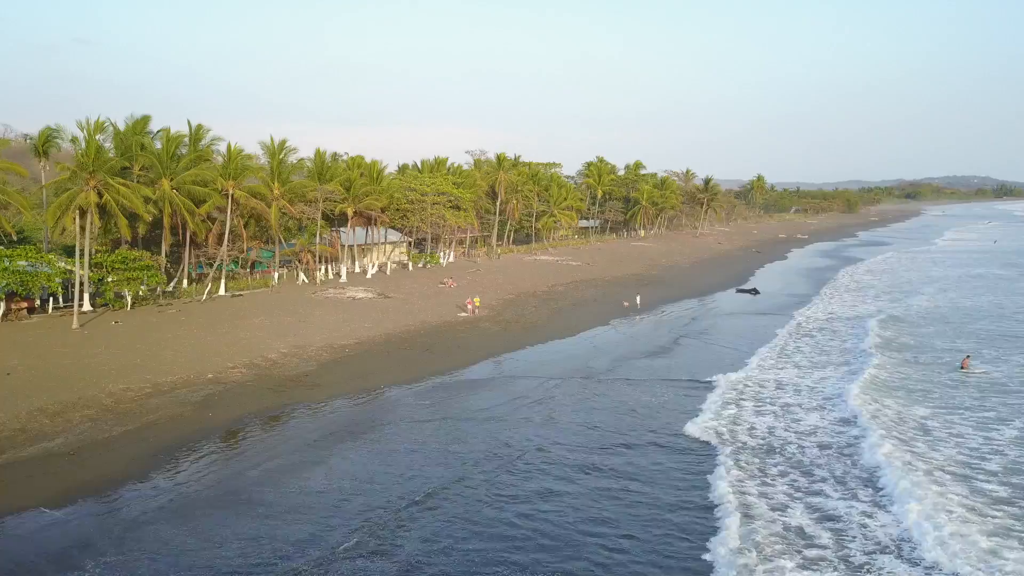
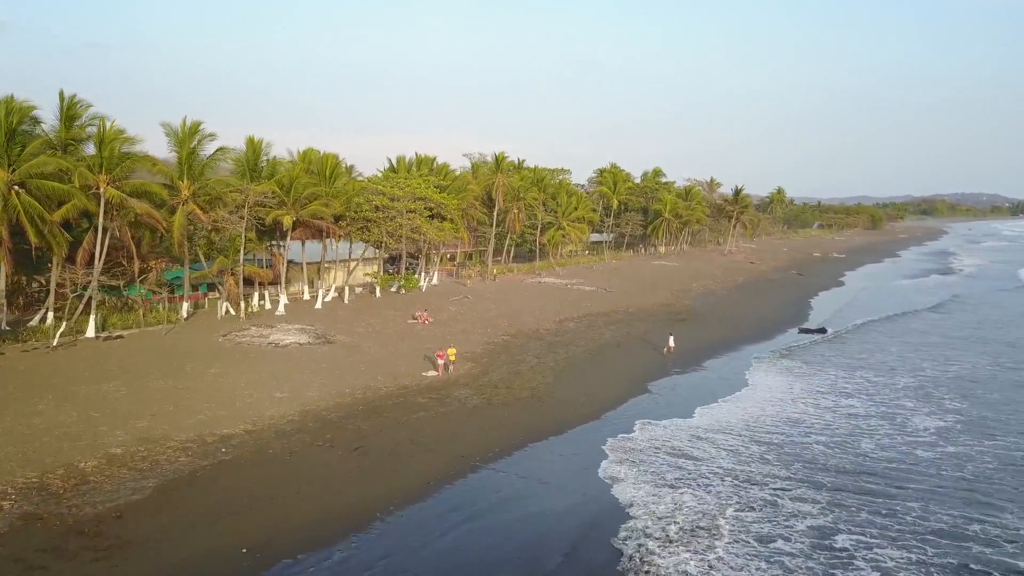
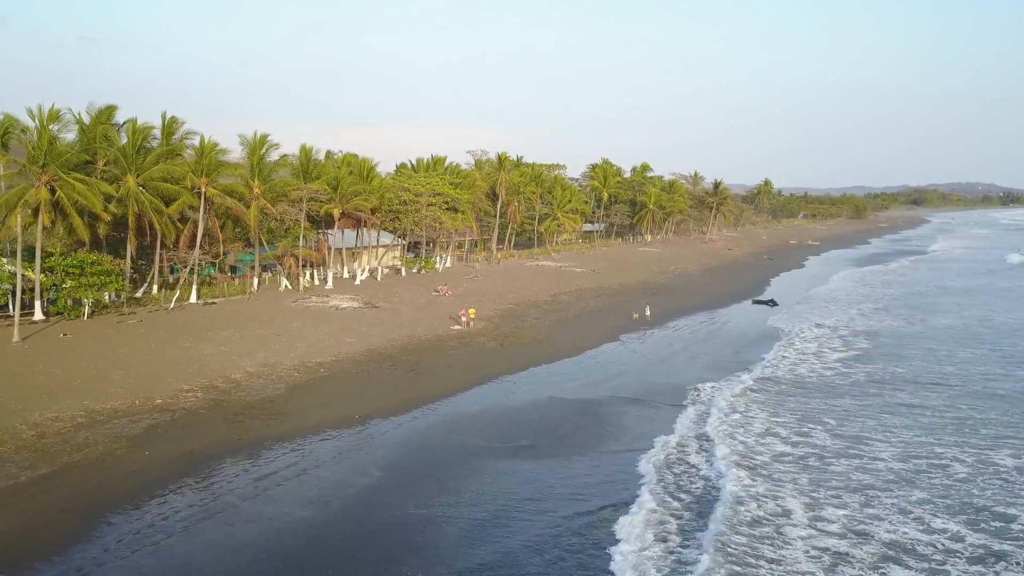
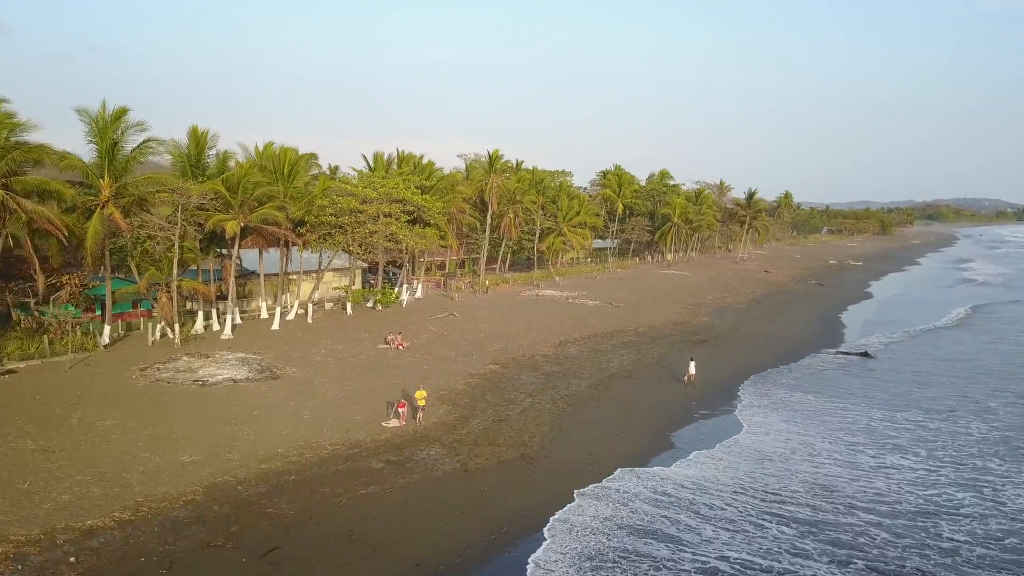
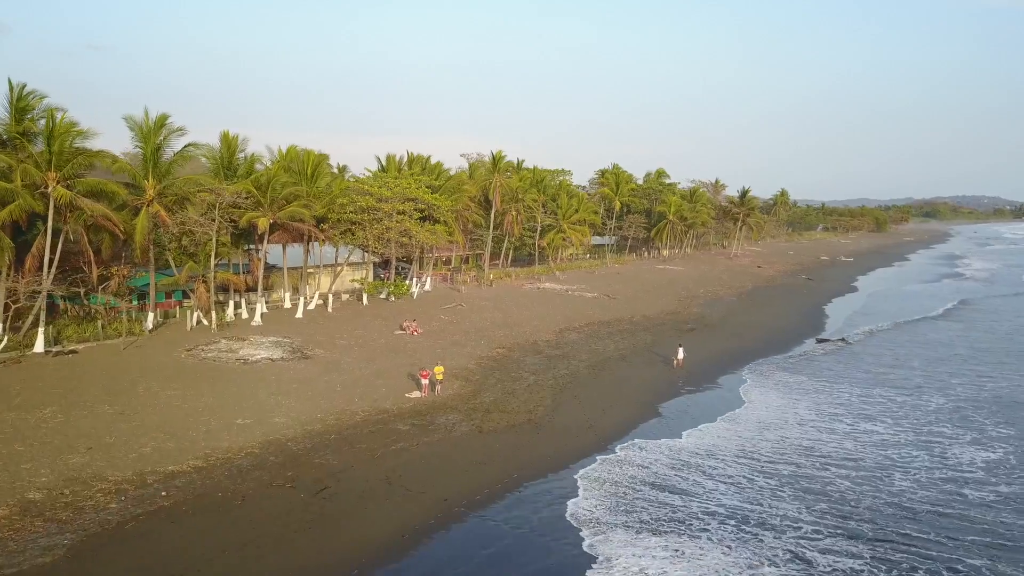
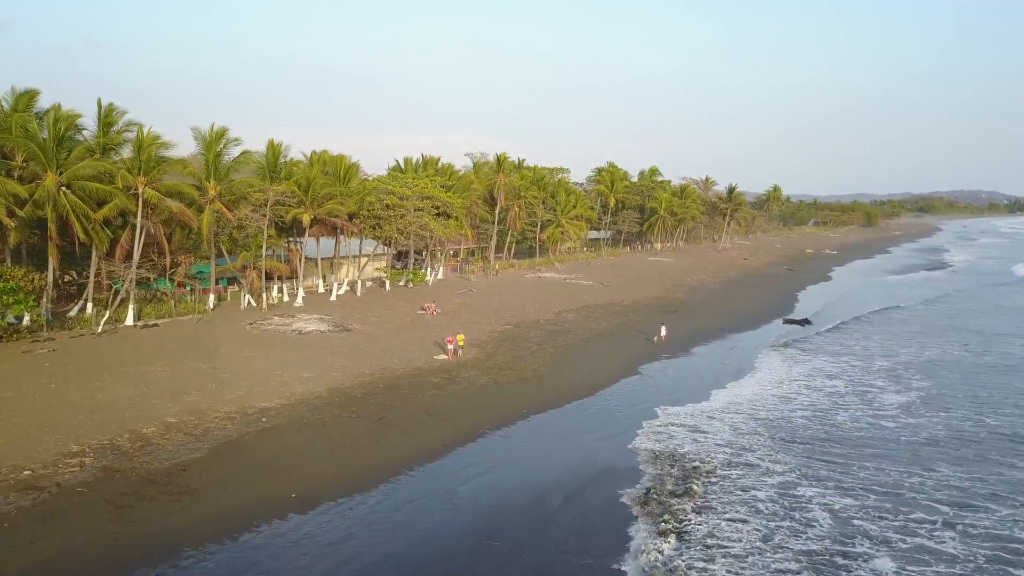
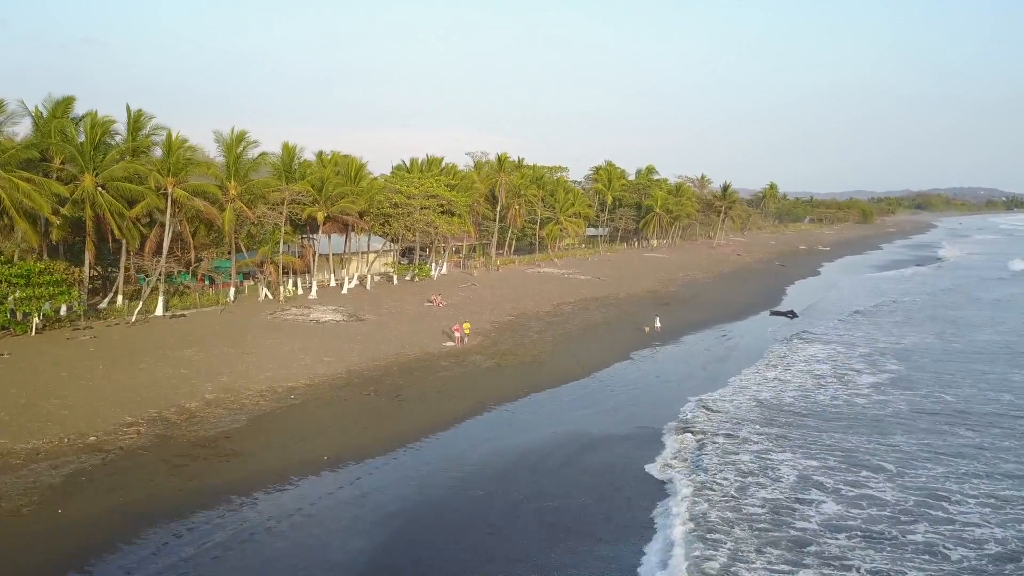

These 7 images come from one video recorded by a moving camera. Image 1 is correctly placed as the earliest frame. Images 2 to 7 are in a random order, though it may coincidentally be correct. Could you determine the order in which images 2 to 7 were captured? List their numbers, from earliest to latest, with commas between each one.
3, 7, 6, 2, 5, 4
